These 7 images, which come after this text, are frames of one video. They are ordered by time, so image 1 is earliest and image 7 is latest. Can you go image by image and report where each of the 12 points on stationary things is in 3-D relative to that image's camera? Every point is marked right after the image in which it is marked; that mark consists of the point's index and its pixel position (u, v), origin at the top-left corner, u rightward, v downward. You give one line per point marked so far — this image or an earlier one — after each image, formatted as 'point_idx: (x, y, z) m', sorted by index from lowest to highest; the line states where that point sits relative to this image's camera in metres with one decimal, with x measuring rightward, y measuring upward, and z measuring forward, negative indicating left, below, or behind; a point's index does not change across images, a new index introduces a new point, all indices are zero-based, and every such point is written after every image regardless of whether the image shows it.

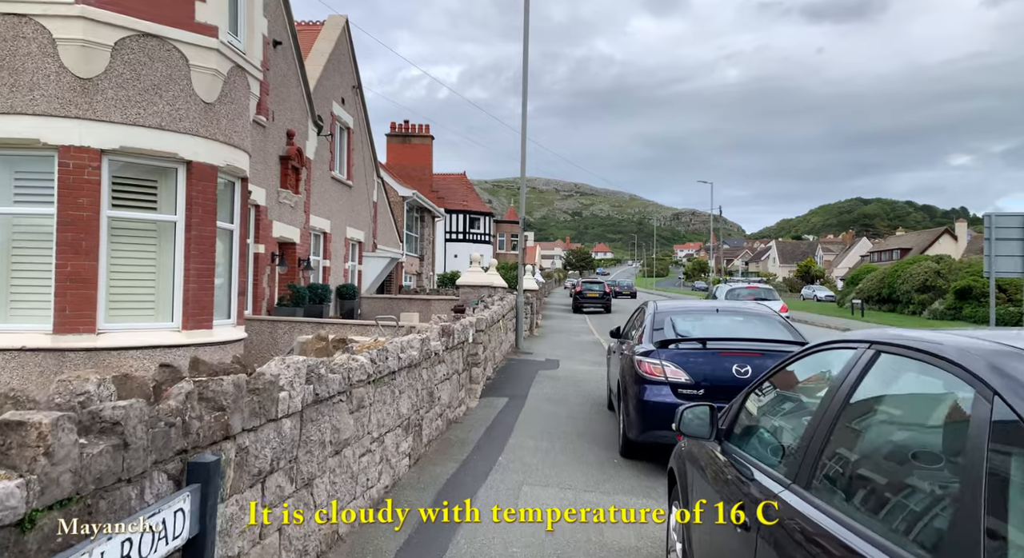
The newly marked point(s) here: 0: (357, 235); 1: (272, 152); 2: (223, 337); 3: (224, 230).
0: (-3.9, +1.1, +19.8) m
1: (-3.9, +2.0, +12.7) m
2: (-3.2, -0.6, +8.6) m
3: (-3.3, +0.6, +8.9) m
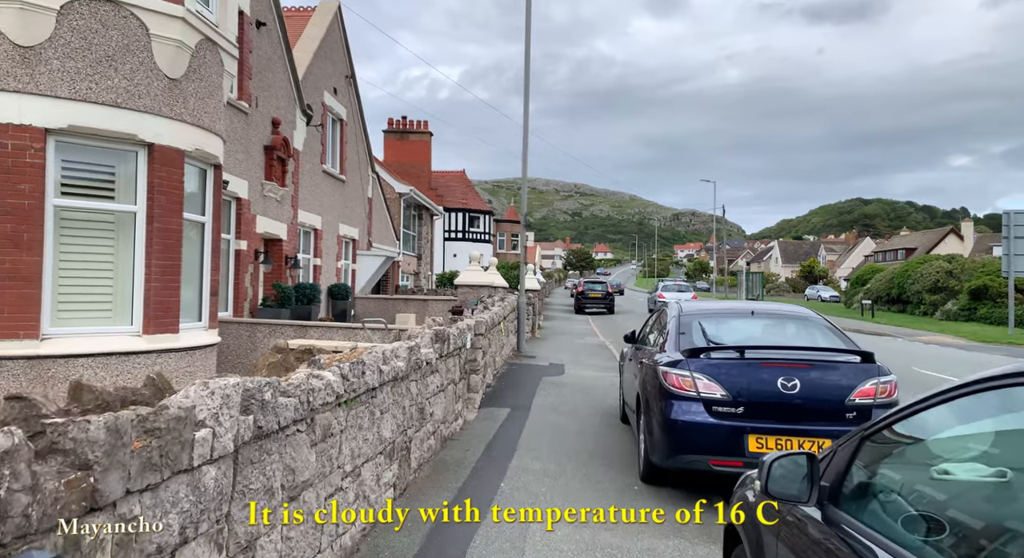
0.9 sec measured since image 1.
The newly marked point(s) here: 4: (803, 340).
0: (-3.9, +1.1, +18.9) m
1: (-3.9, +2.1, +11.8) m
2: (-3.2, -0.6, +7.6) m
3: (-3.3, +0.6, +8.0) m
4: (+2.4, -0.5, +6.5) m
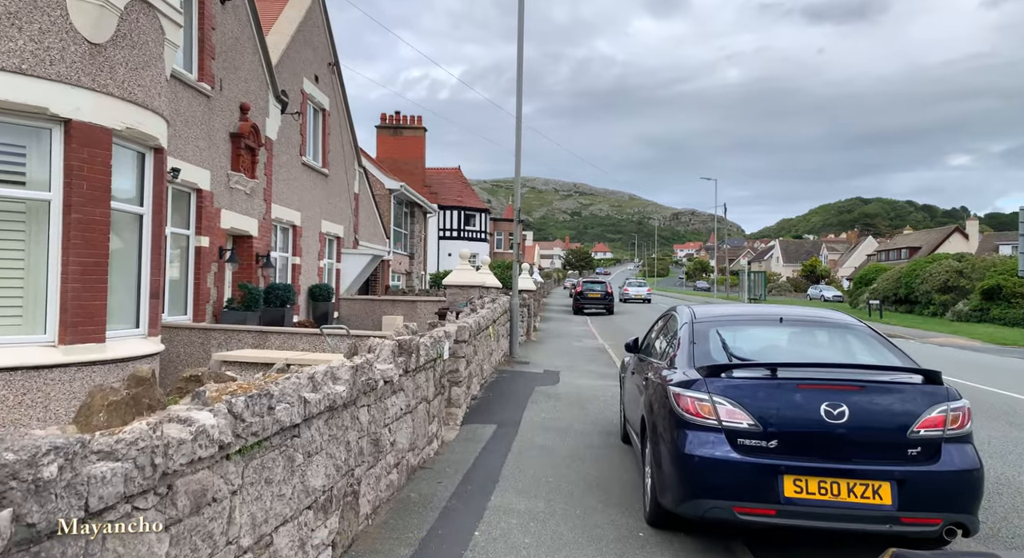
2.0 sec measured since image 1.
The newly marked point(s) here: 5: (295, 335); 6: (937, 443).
0: (-4.0, +1.1, +17.8) m
1: (-4.0, +2.1, +10.7) m
2: (-3.3, -0.6, +6.6) m
3: (-3.4, +0.6, +7.0) m
4: (+2.3, -0.5, +5.4) m
5: (-2.4, -0.6, +8.5) m
6: (+2.2, -0.9, +4.1) m
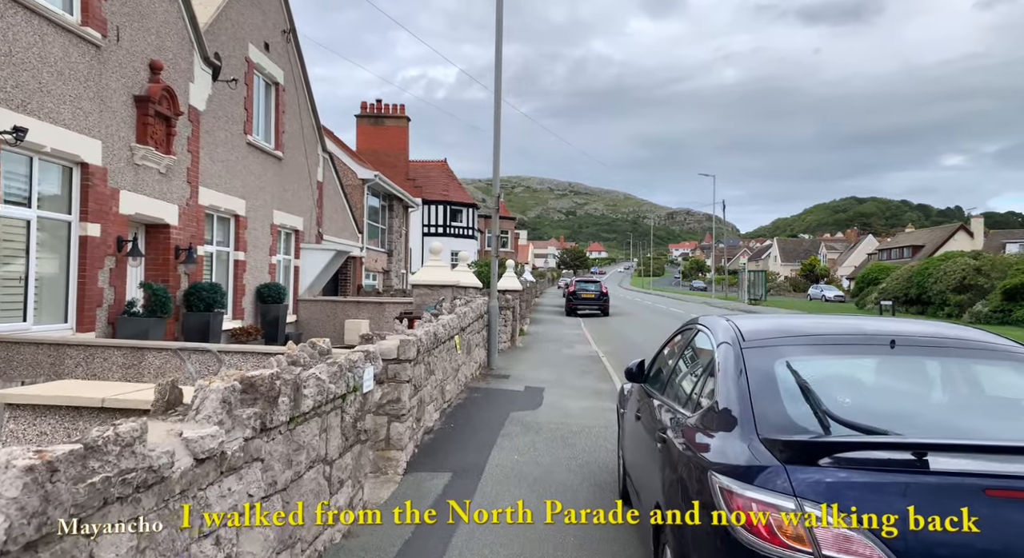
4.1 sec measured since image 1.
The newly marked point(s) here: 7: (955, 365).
0: (-4.4, +1.1, +15.7) m
1: (-4.3, +2.1, +8.5) m
2: (-3.6, -0.6, +4.4) m
3: (-3.7, +0.6, +4.8) m
4: (+2.0, -0.5, +3.3) m
5: (-2.7, -0.6, +6.3) m
6: (+2.0, -0.8, +2.0) m
7: (+2.0, -0.4, +3.6) m
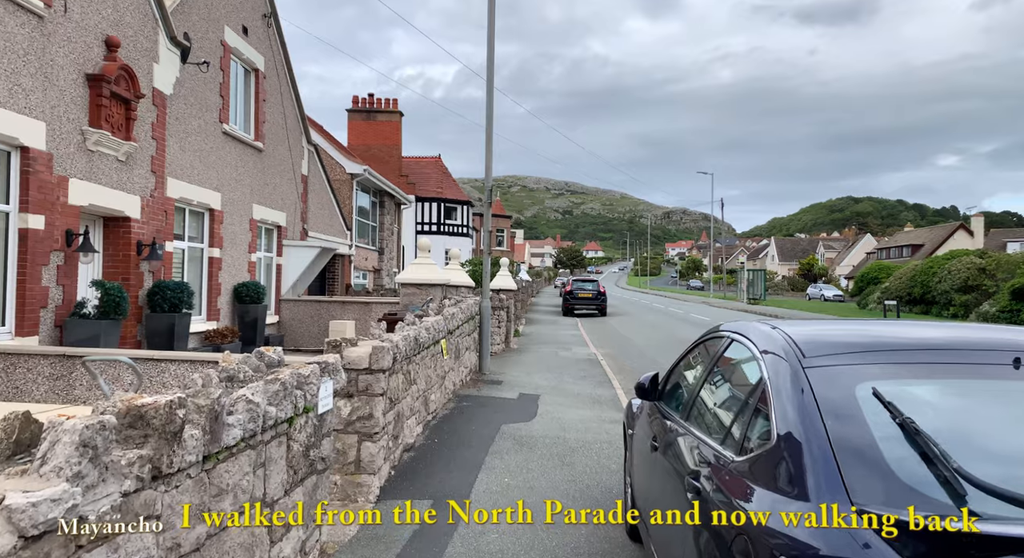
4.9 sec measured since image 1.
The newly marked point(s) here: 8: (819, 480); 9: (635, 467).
0: (-4.5, +1.2, +14.8) m
1: (-4.4, +2.1, +7.7) m
2: (-3.7, -0.6, +3.6) m
3: (-3.8, +0.6, +4.0) m
4: (+1.9, -0.5, +2.5) m
5: (-2.7, -0.6, +5.5) m
6: (+1.9, -0.8, +1.2) m
7: (+2.0, -0.4, +2.7) m
8: (+0.8, -0.5, +2.1) m
9: (+0.7, -1.1, +4.4) m
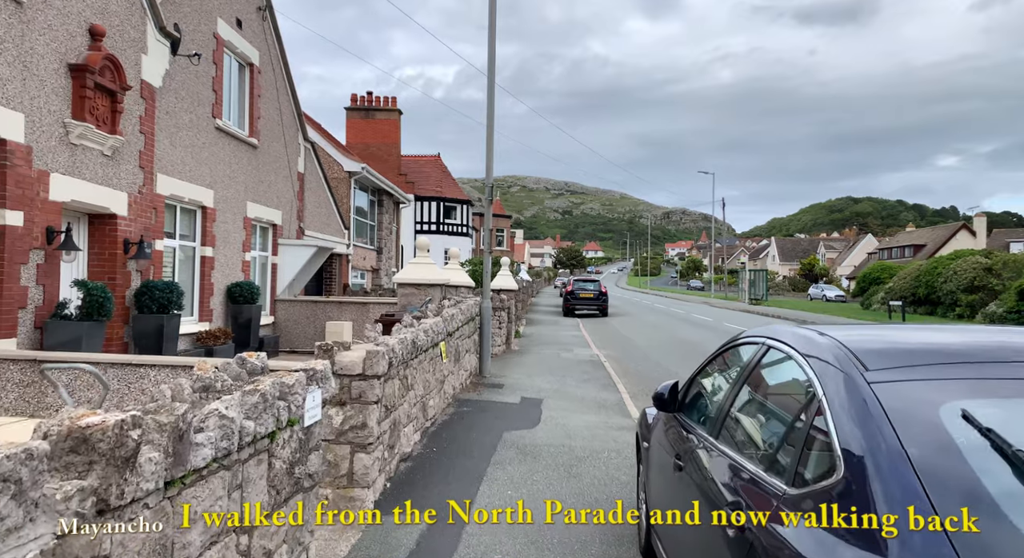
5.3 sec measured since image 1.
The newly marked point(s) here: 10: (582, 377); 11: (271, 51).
0: (-4.5, +1.2, +14.5) m
1: (-4.4, +2.1, +7.3) m
2: (-3.6, -0.6, +3.2) m
3: (-3.7, +0.6, +3.6) m
4: (+1.9, -0.5, +2.1) m
5: (-2.7, -0.6, +5.1) m
6: (+1.9, -0.8, +0.8) m
7: (+2.0, -0.4, +2.4) m
8: (+0.8, -0.5, +1.8) m
9: (+0.8, -1.1, +4.1) m
10: (+1.1, -1.5, +12.0) m
11: (-4.5, +4.3, +14.5) m
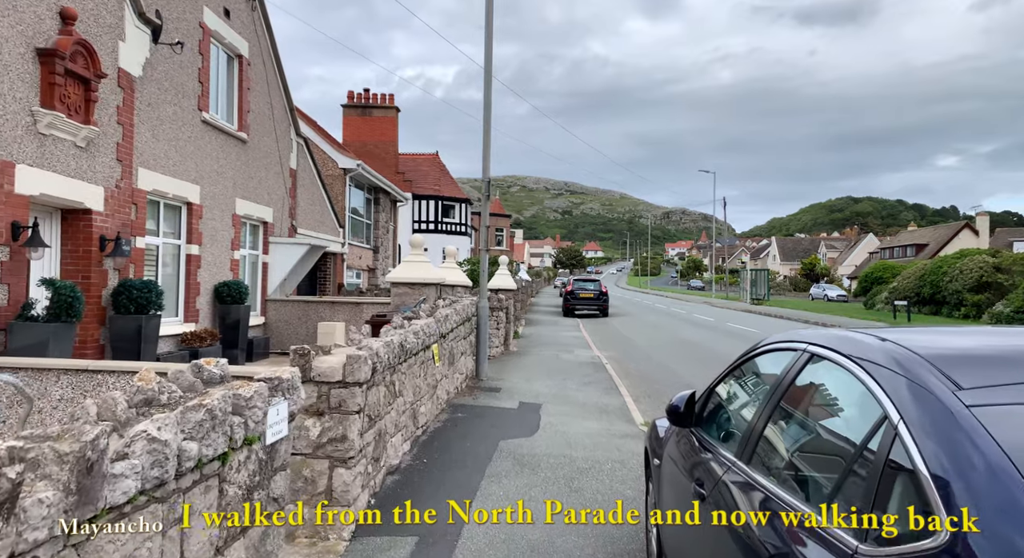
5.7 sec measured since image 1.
0: (-4.5, +1.2, +14.0) m
1: (-4.4, +2.1, +6.9) m
2: (-3.7, -0.6, +2.8) m
3: (-3.8, +0.6, +3.1) m
4: (+1.9, -0.5, +1.7) m
5: (-2.7, -0.5, +4.7) m
6: (+1.9, -0.8, +0.4) m
7: (+2.0, -0.3, +1.9) m
8: (+0.8, -0.5, +1.3) m
9: (+0.7, -1.1, +3.6) m
10: (+1.1, -1.5, +11.6) m
11: (-4.5, +4.3, +14.1) m
